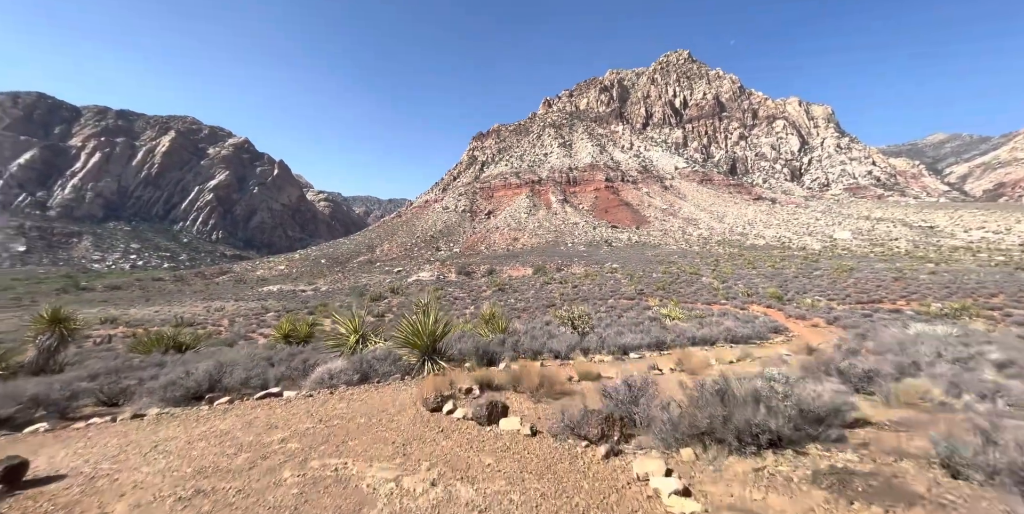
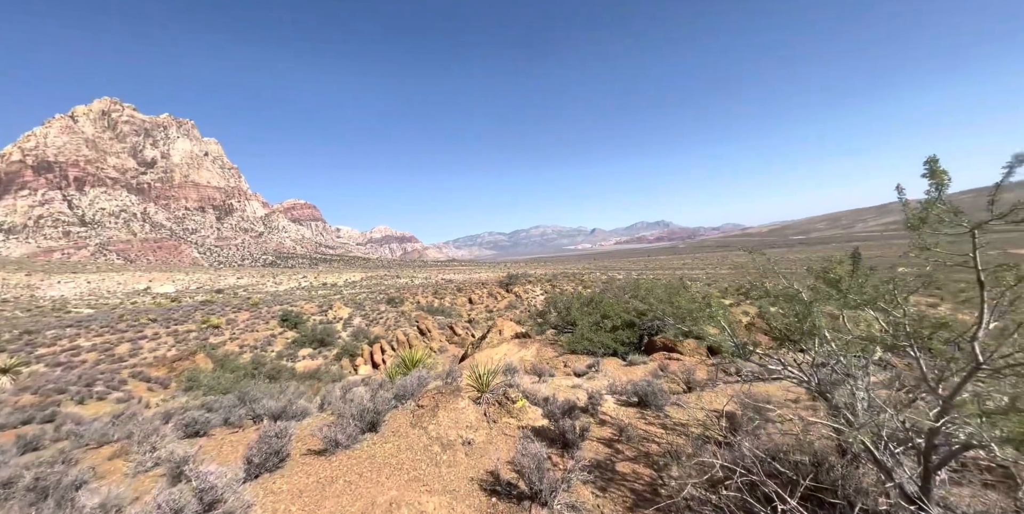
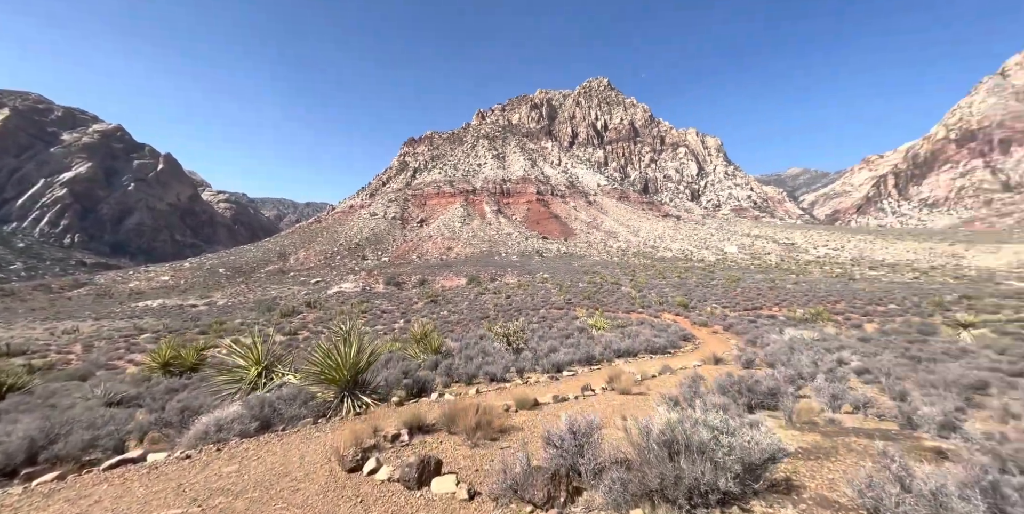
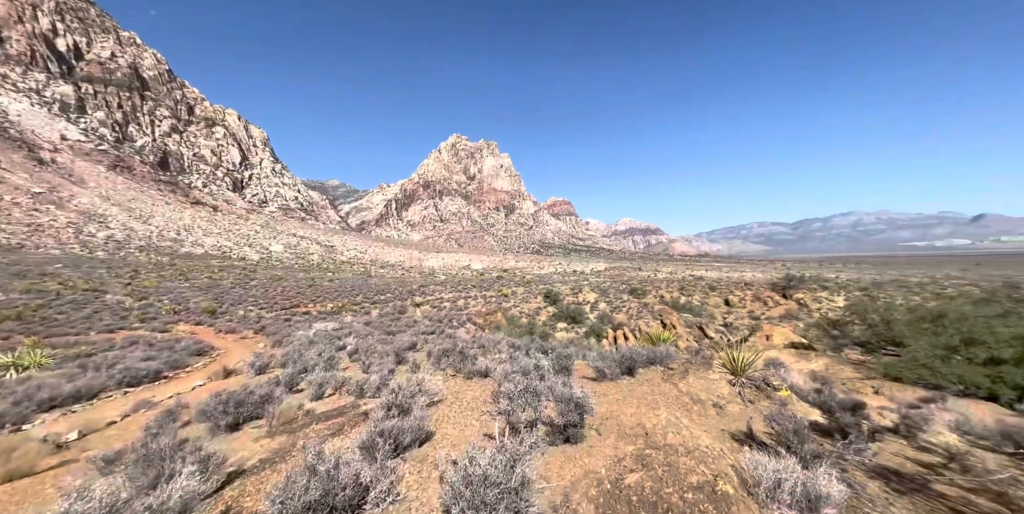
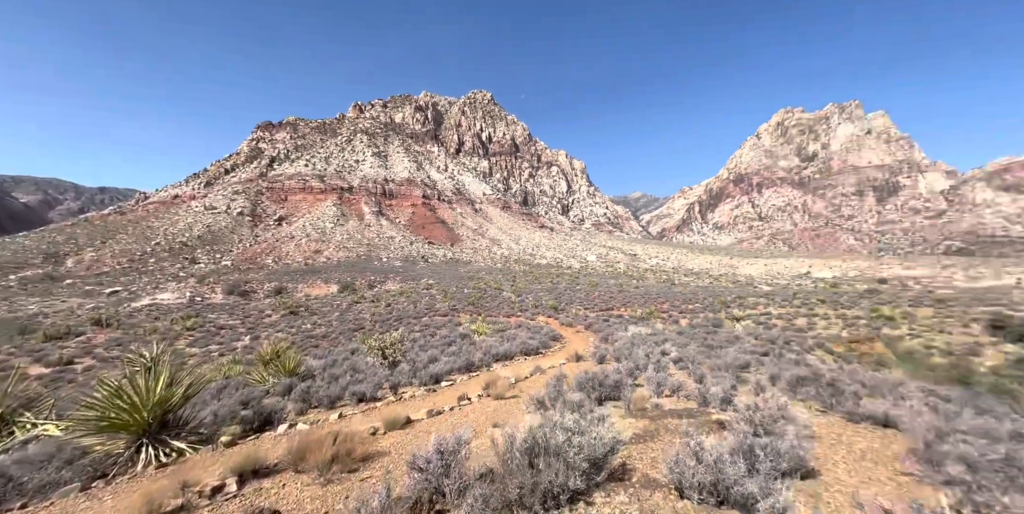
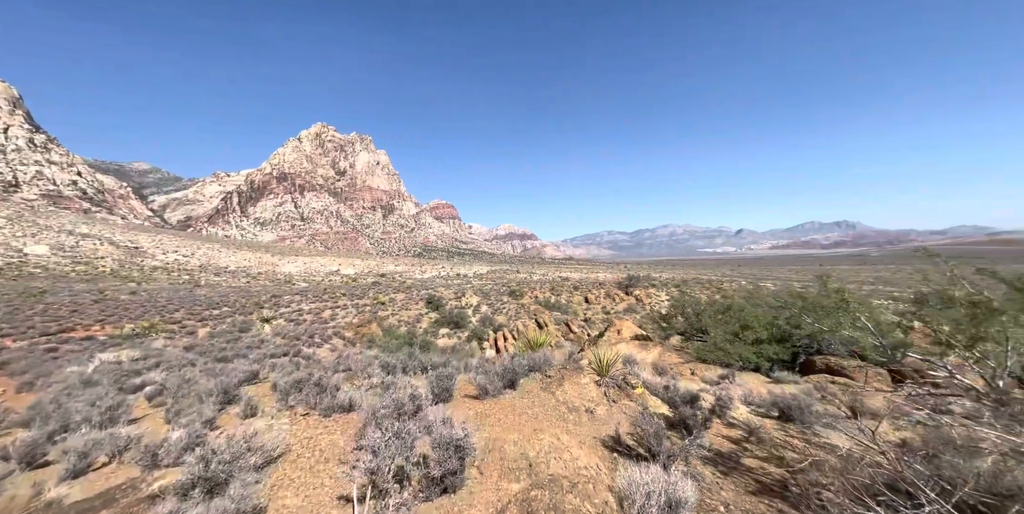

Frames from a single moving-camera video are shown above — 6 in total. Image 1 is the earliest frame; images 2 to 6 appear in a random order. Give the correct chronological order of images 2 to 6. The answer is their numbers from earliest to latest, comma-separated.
3, 5, 4, 6, 2
